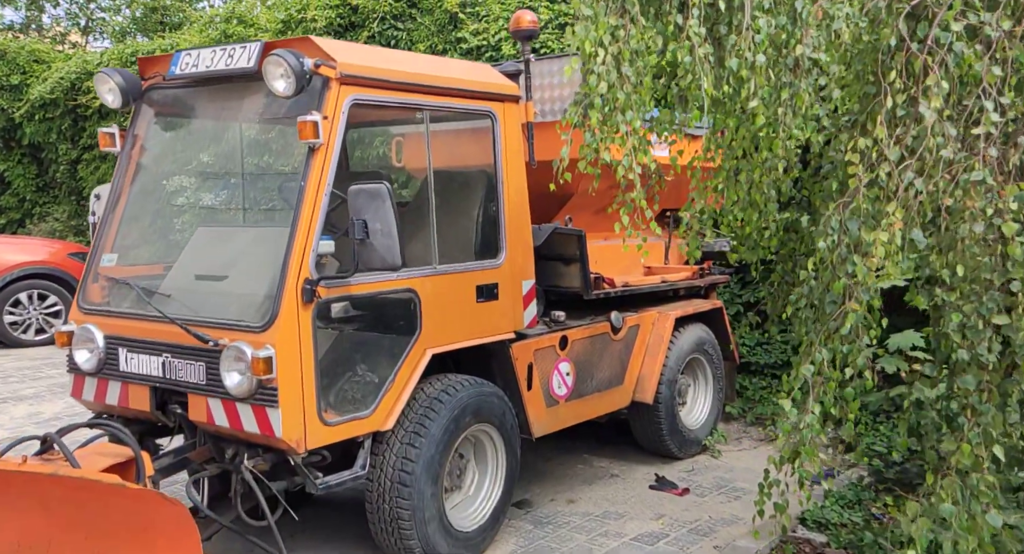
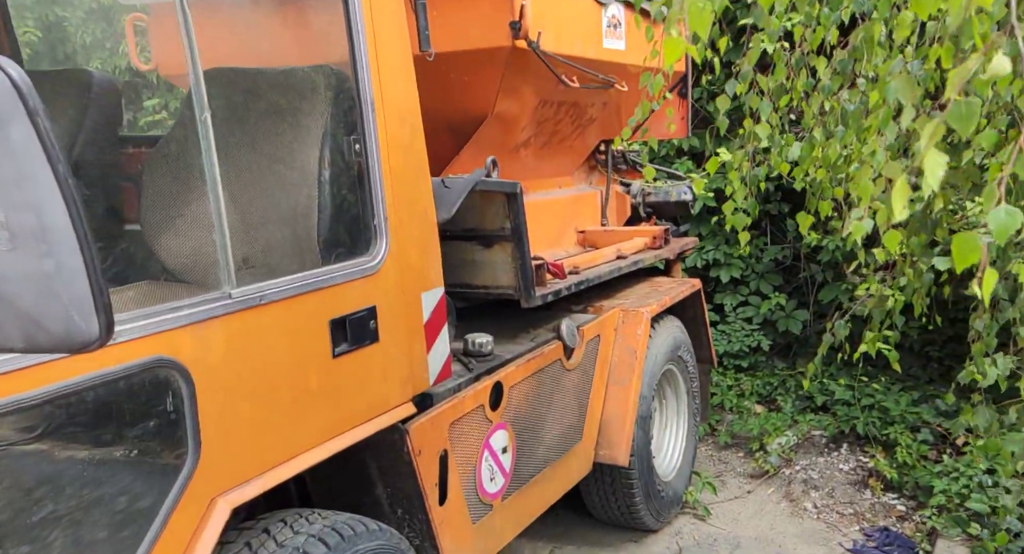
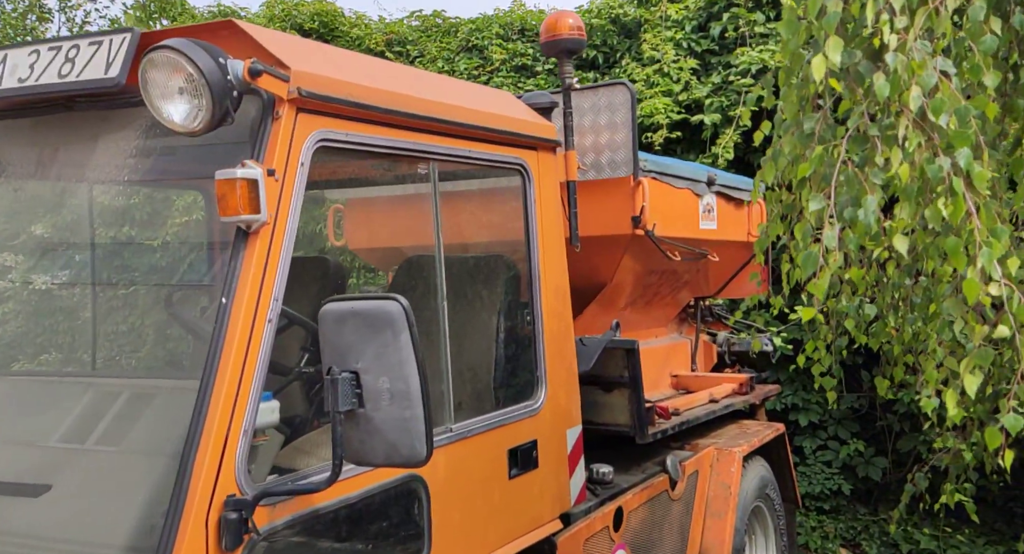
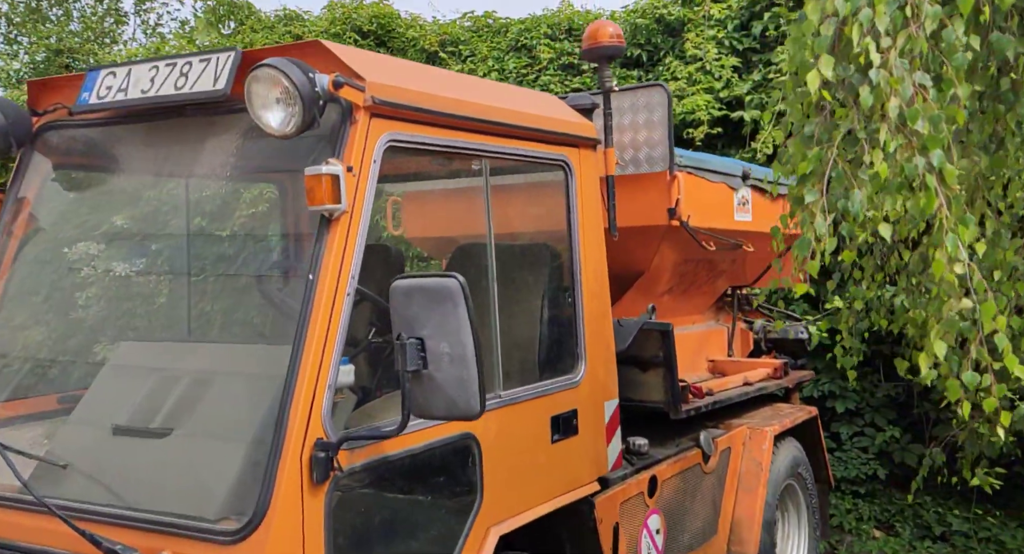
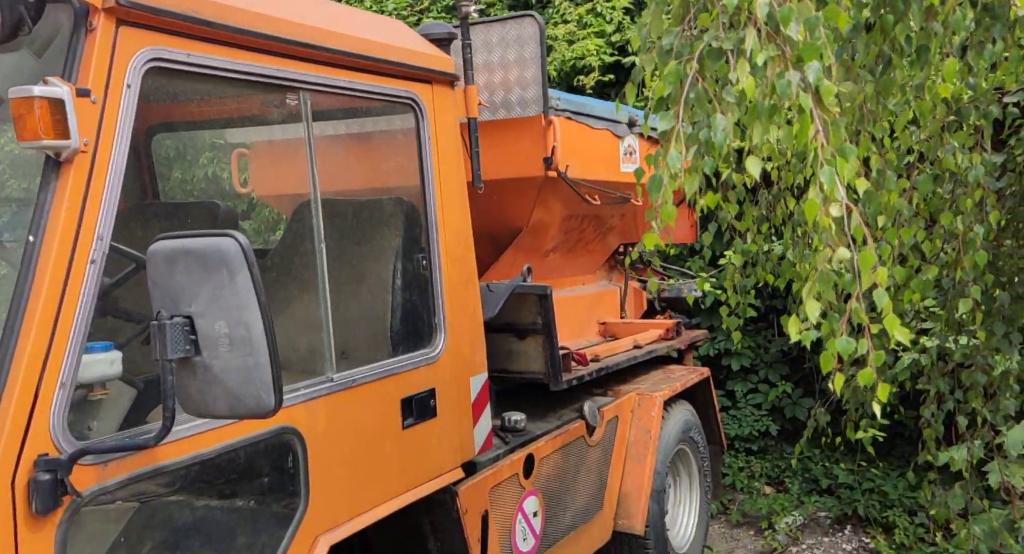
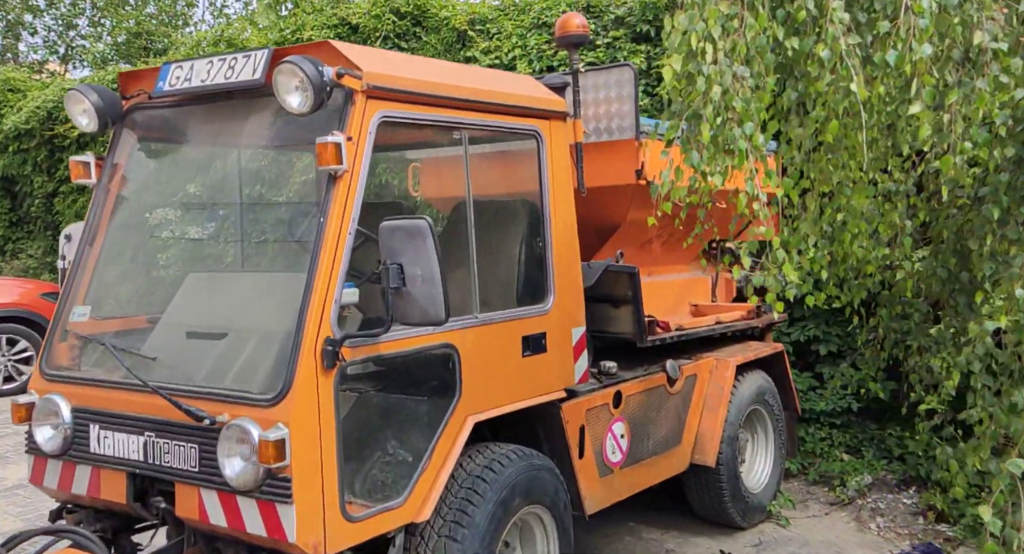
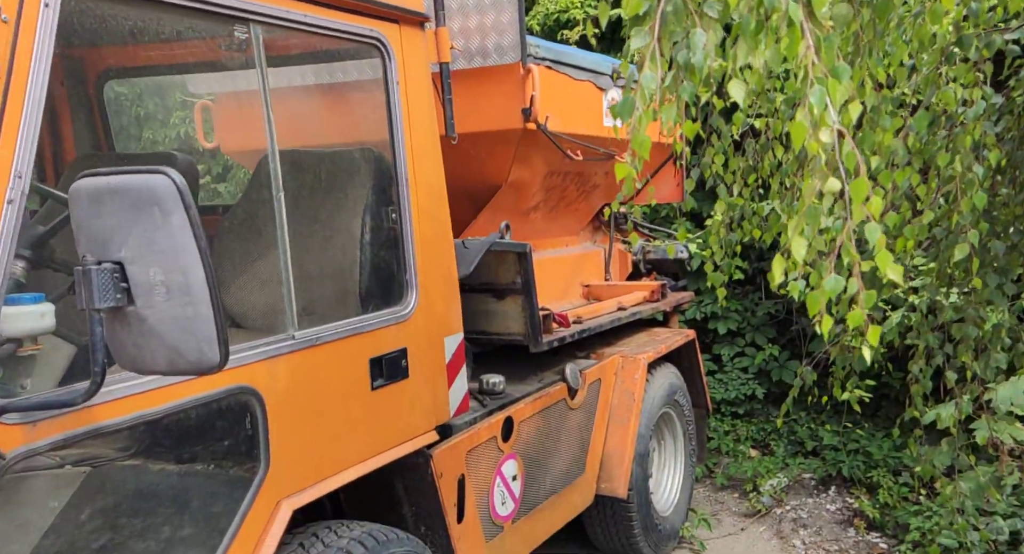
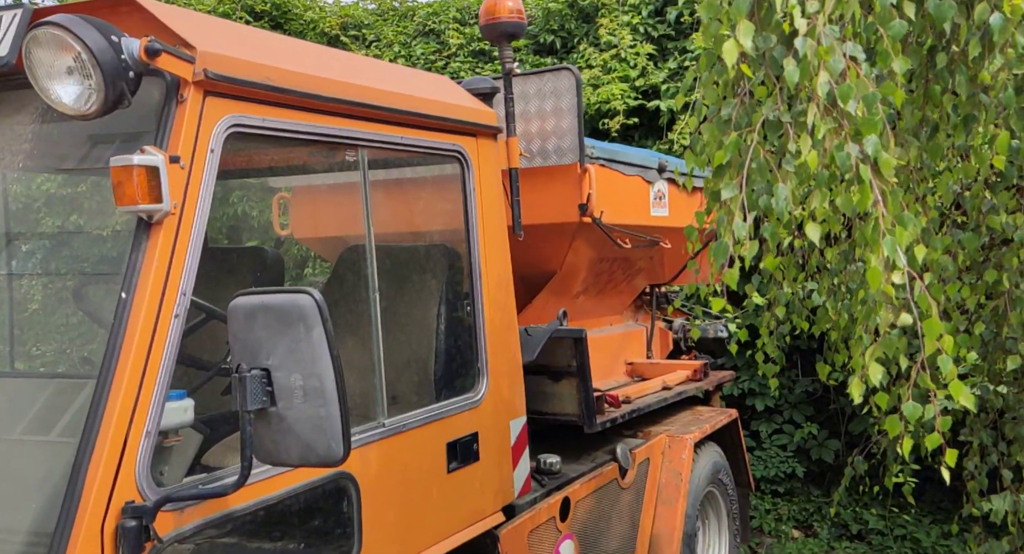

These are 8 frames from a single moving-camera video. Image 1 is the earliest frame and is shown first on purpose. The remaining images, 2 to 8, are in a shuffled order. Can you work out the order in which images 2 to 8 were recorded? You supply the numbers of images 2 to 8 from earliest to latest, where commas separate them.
6, 4, 3, 8, 5, 7, 2
